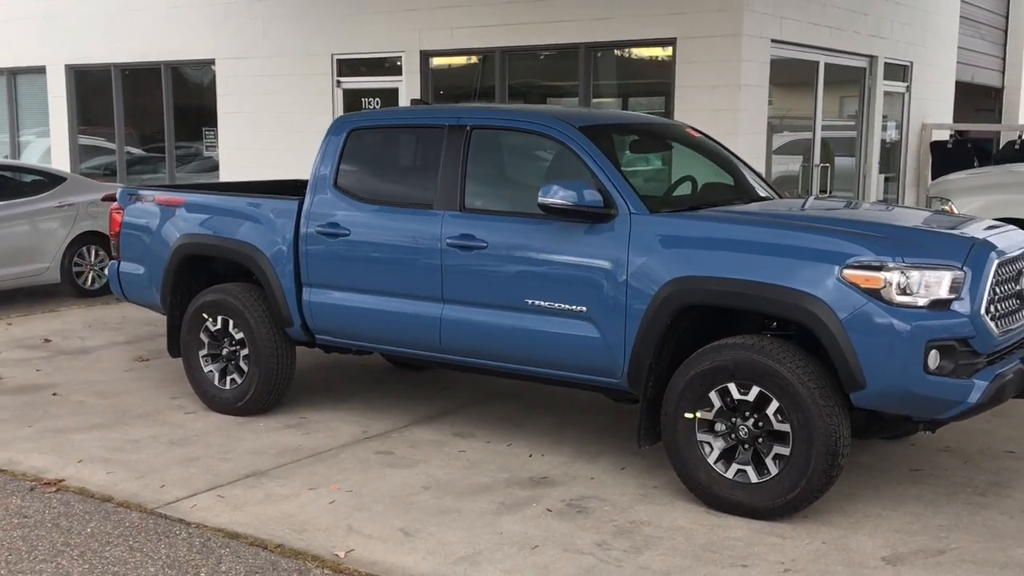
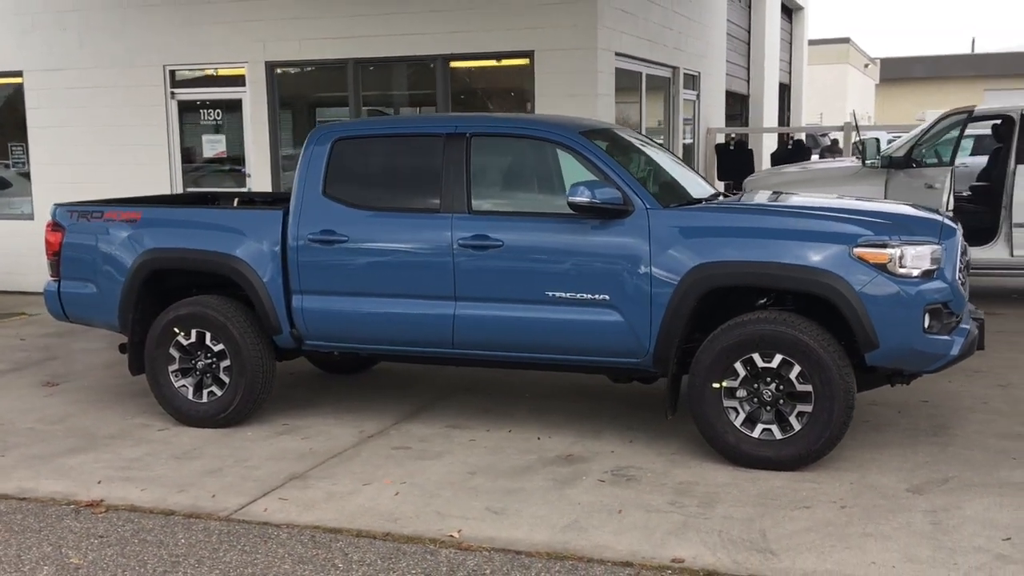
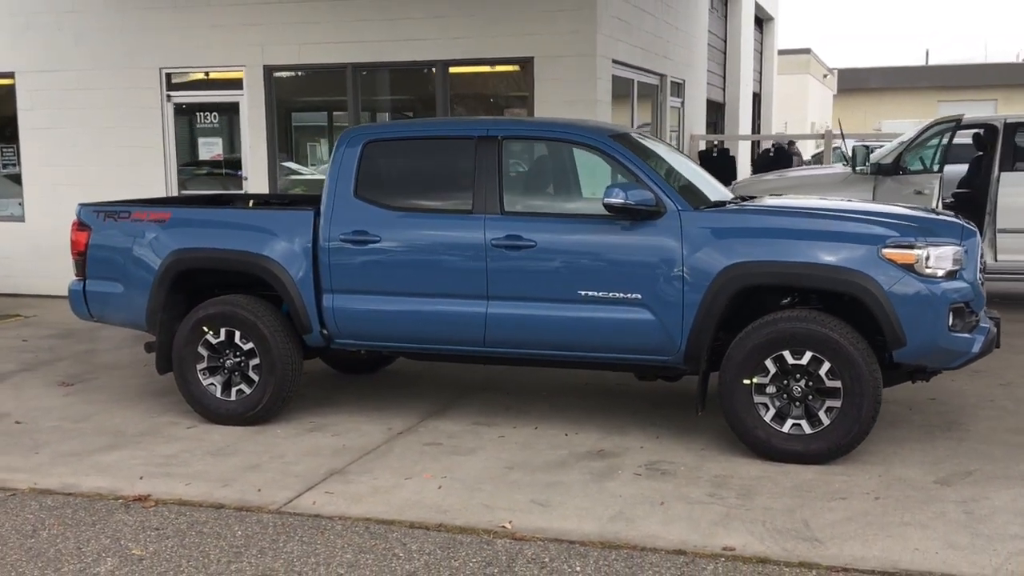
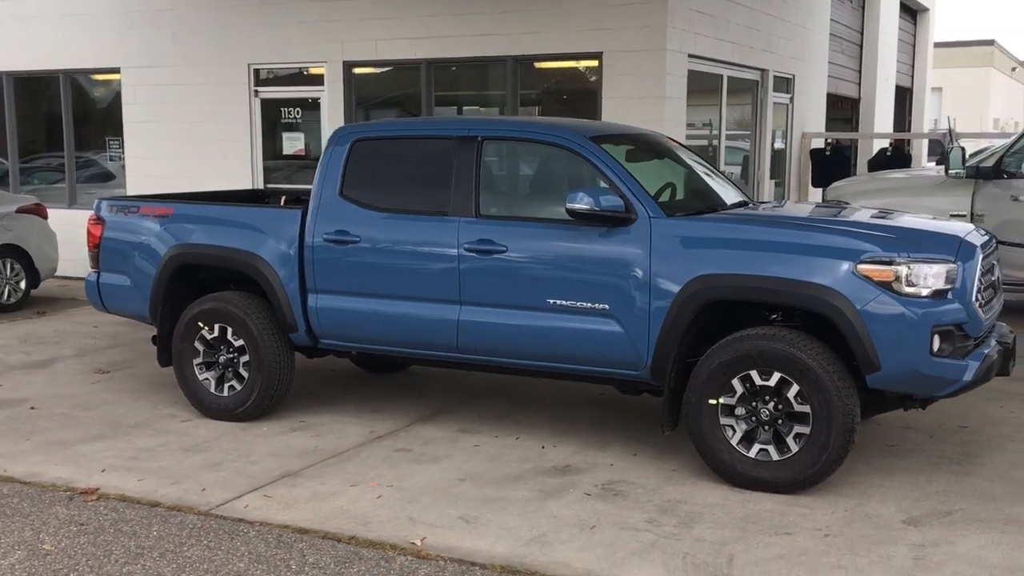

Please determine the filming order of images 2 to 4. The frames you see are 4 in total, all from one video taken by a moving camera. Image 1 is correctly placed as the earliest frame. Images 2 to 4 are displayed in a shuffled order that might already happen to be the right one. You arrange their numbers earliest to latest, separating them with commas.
4, 2, 3
